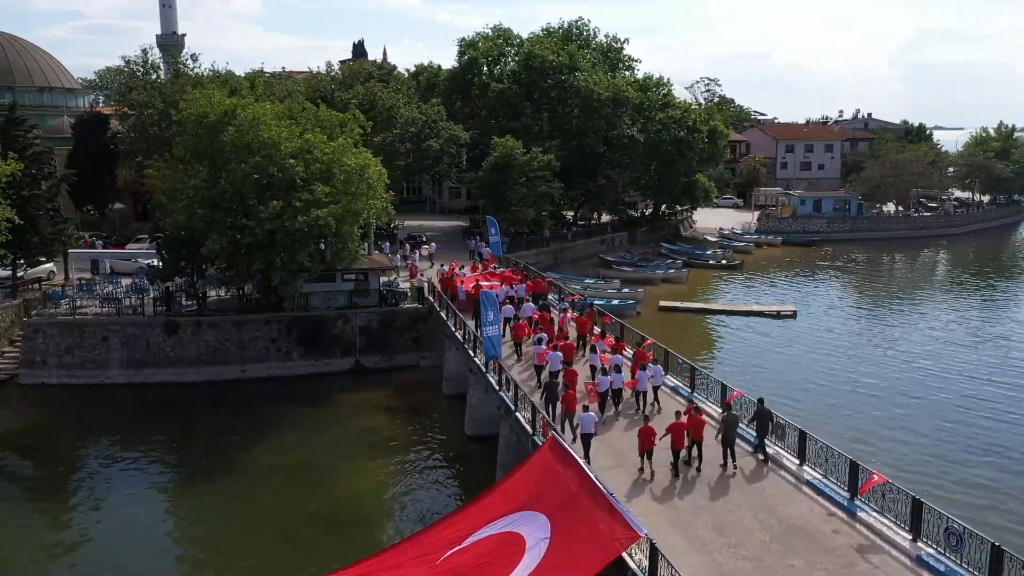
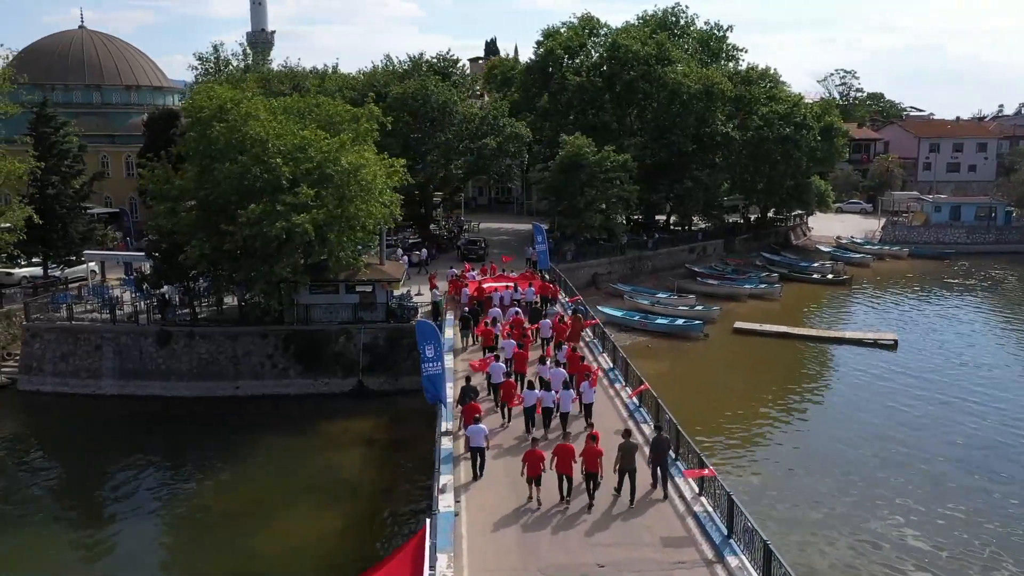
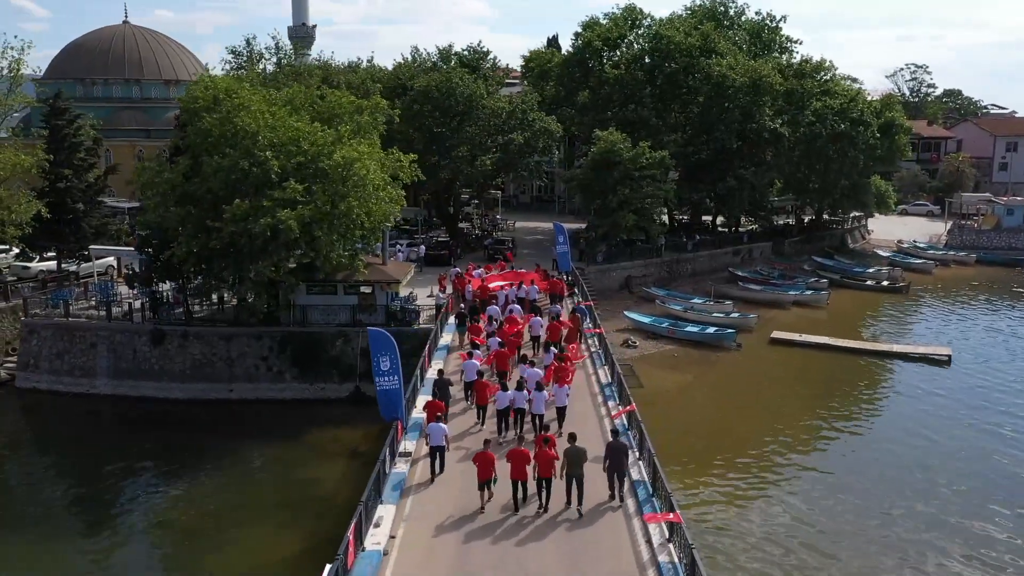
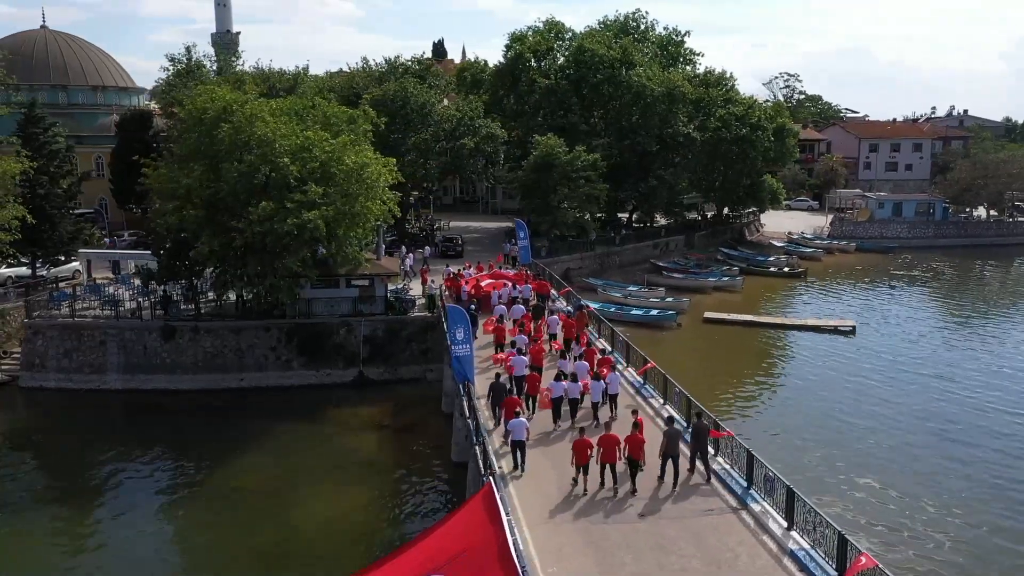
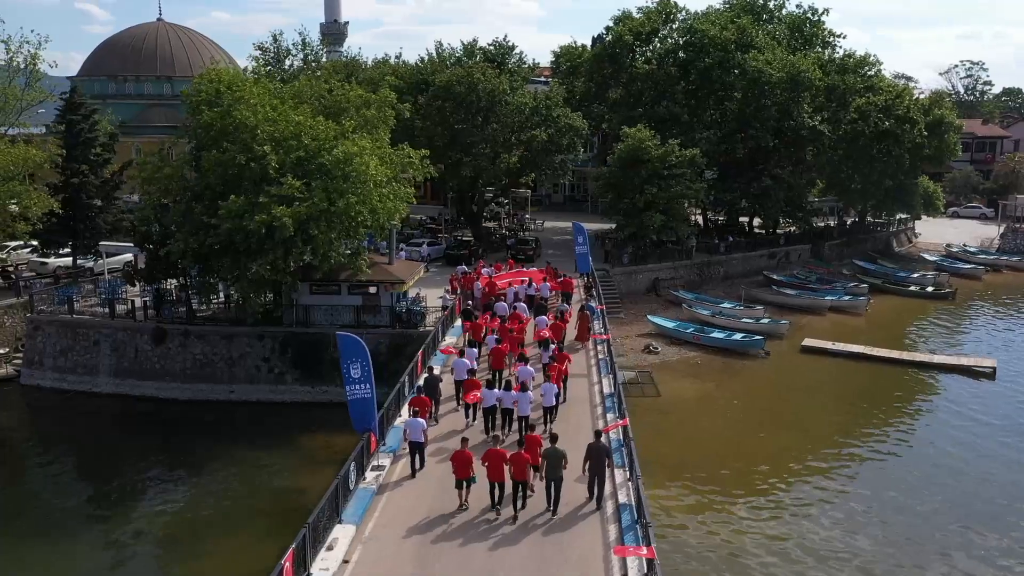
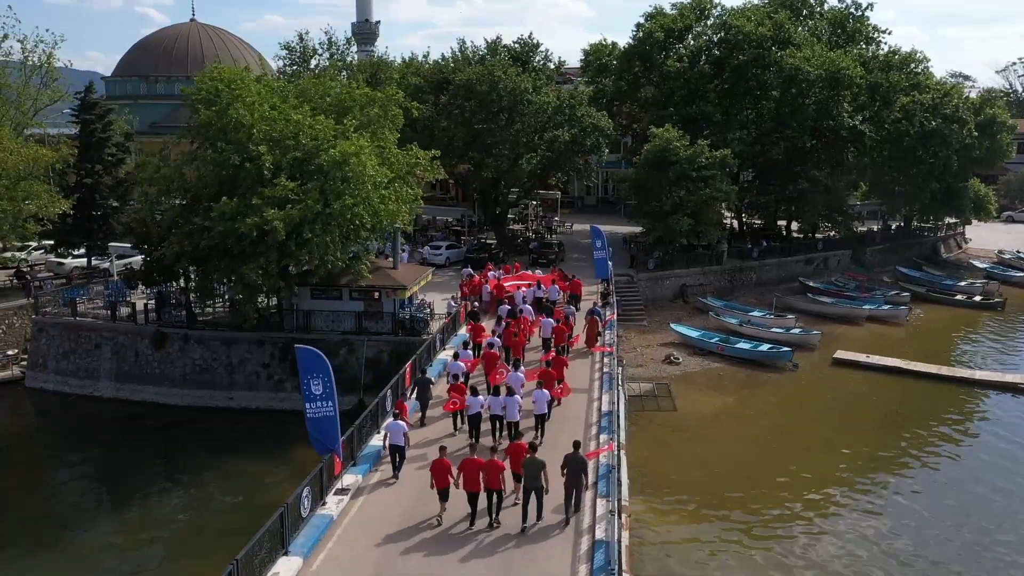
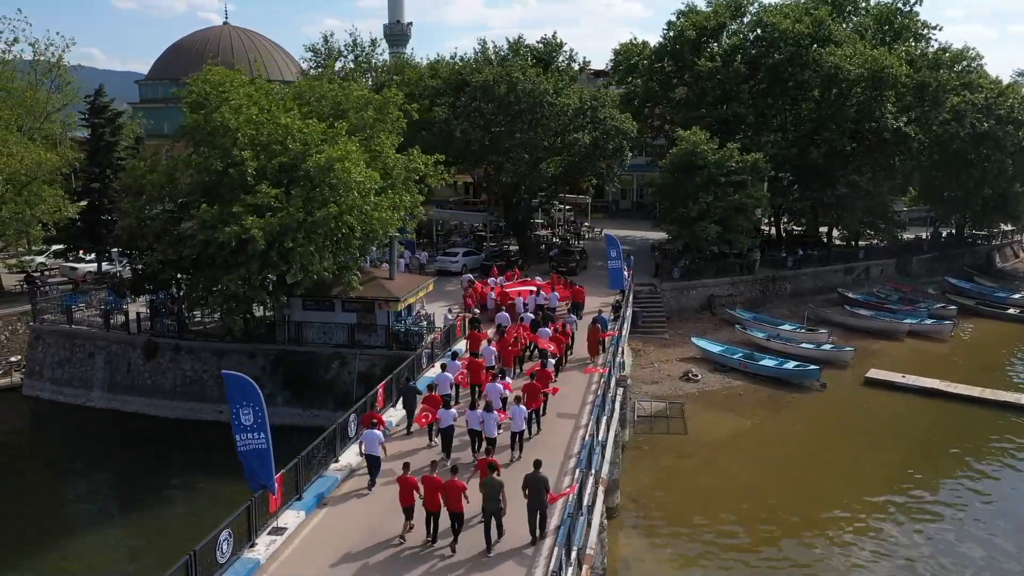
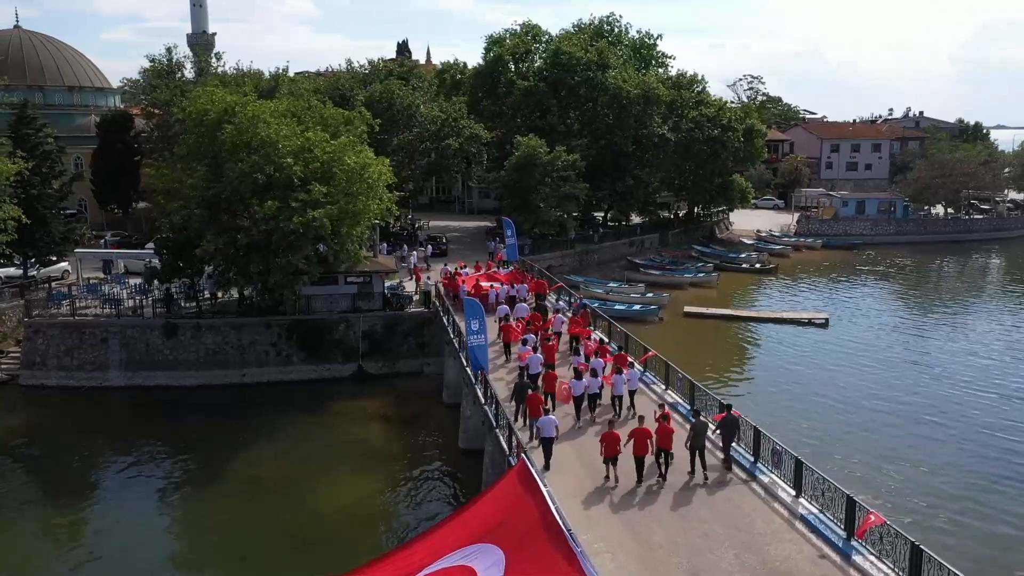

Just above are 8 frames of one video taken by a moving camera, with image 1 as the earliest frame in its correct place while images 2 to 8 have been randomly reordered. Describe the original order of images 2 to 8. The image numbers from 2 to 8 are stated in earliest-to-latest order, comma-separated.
8, 4, 2, 3, 5, 6, 7
